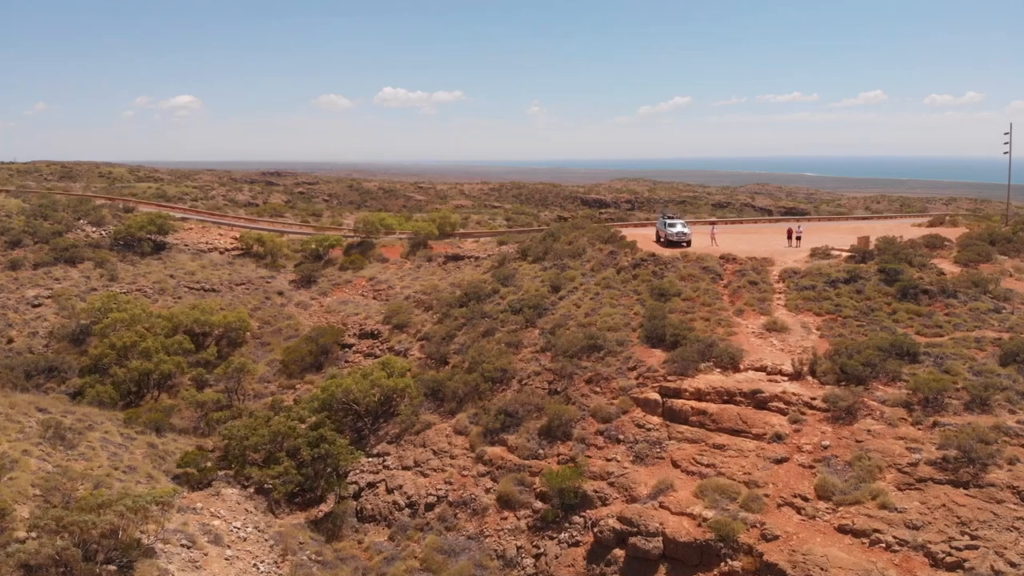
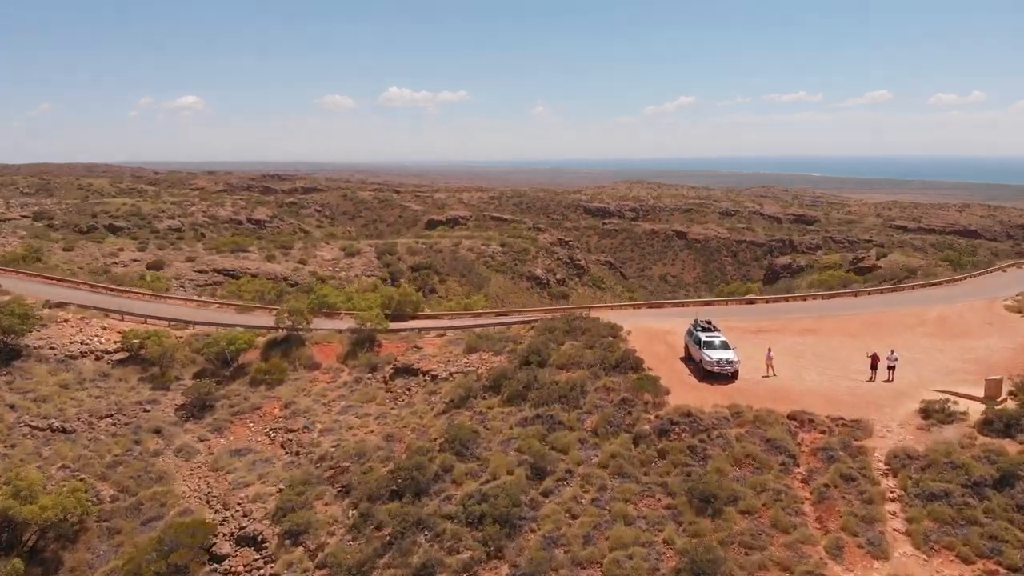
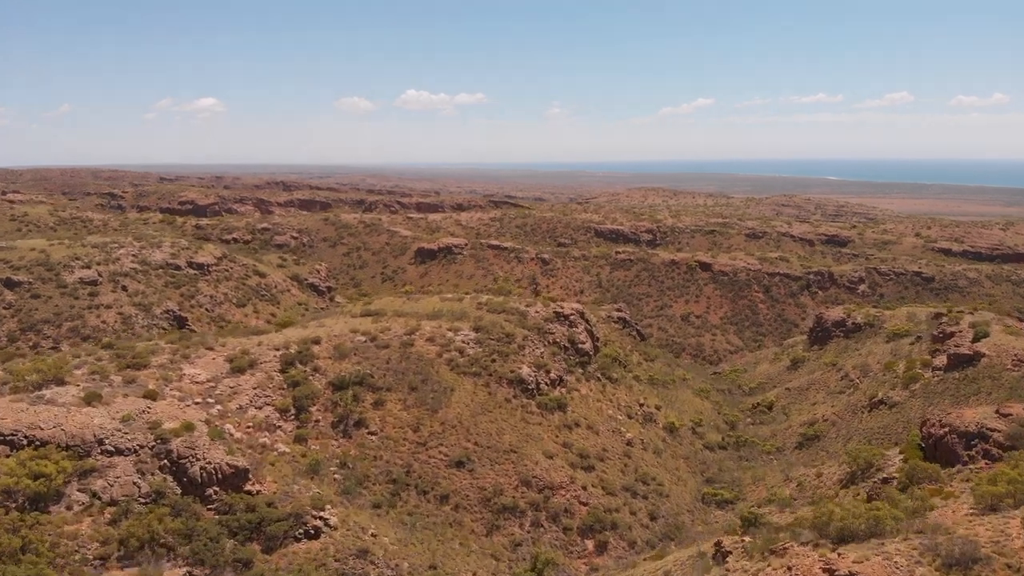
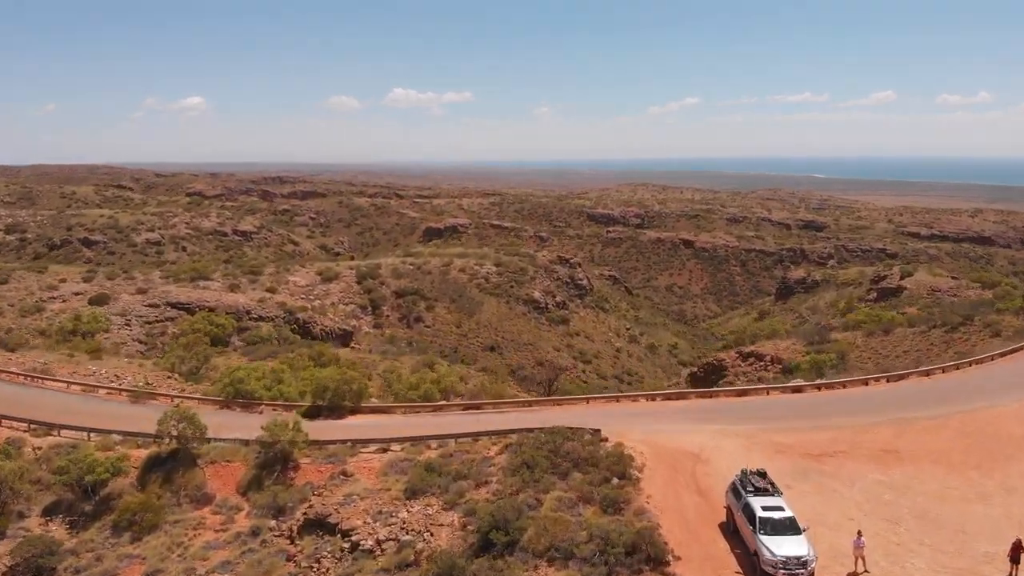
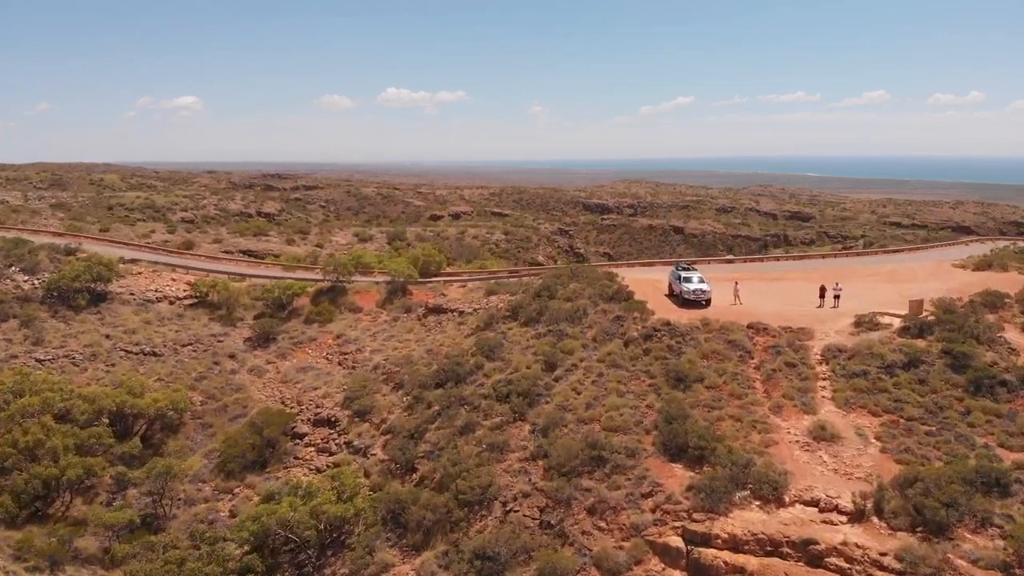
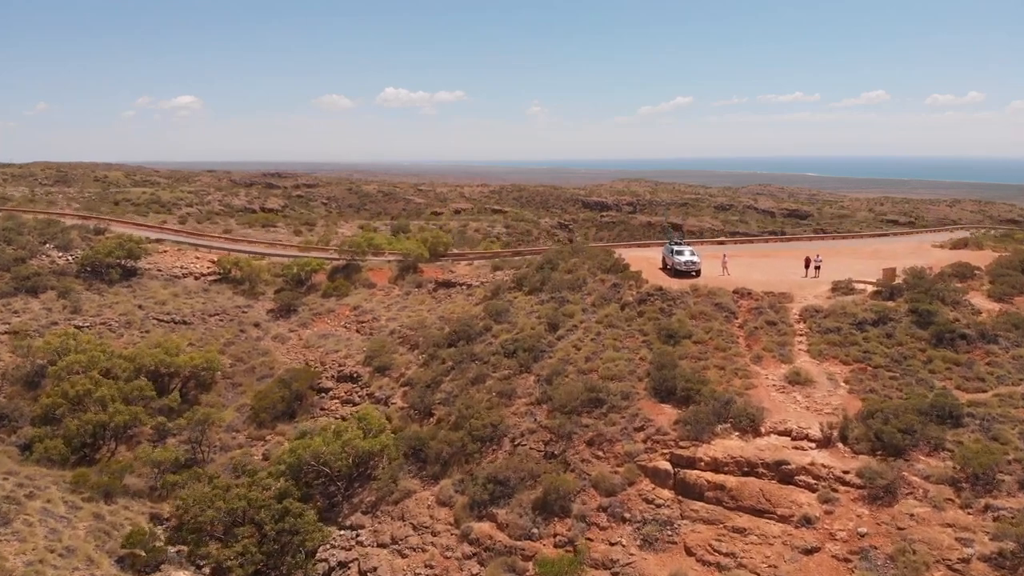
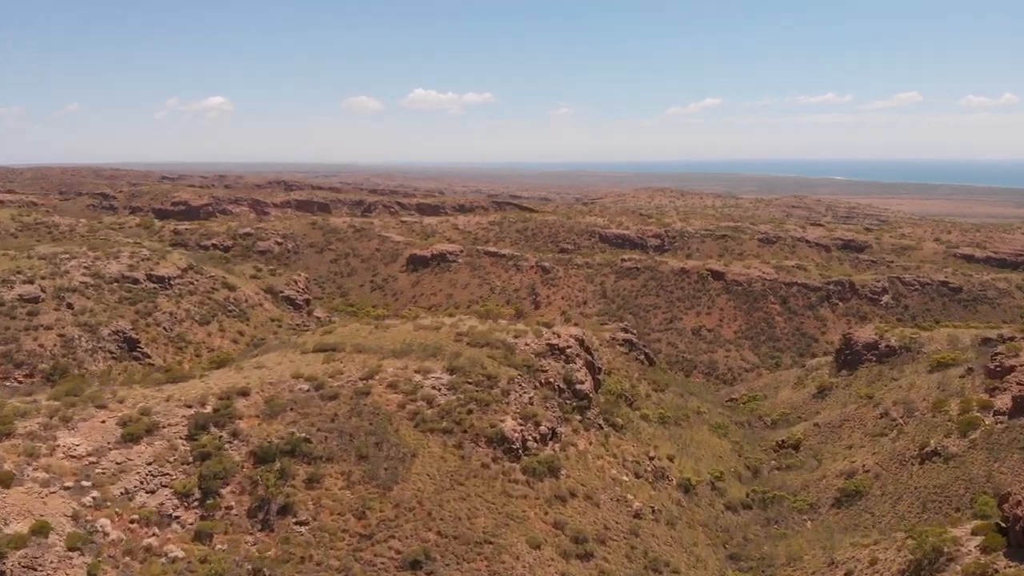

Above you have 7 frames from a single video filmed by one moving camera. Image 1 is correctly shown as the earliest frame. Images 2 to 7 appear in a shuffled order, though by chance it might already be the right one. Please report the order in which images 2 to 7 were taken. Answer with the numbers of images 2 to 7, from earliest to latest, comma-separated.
6, 5, 2, 4, 3, 7
